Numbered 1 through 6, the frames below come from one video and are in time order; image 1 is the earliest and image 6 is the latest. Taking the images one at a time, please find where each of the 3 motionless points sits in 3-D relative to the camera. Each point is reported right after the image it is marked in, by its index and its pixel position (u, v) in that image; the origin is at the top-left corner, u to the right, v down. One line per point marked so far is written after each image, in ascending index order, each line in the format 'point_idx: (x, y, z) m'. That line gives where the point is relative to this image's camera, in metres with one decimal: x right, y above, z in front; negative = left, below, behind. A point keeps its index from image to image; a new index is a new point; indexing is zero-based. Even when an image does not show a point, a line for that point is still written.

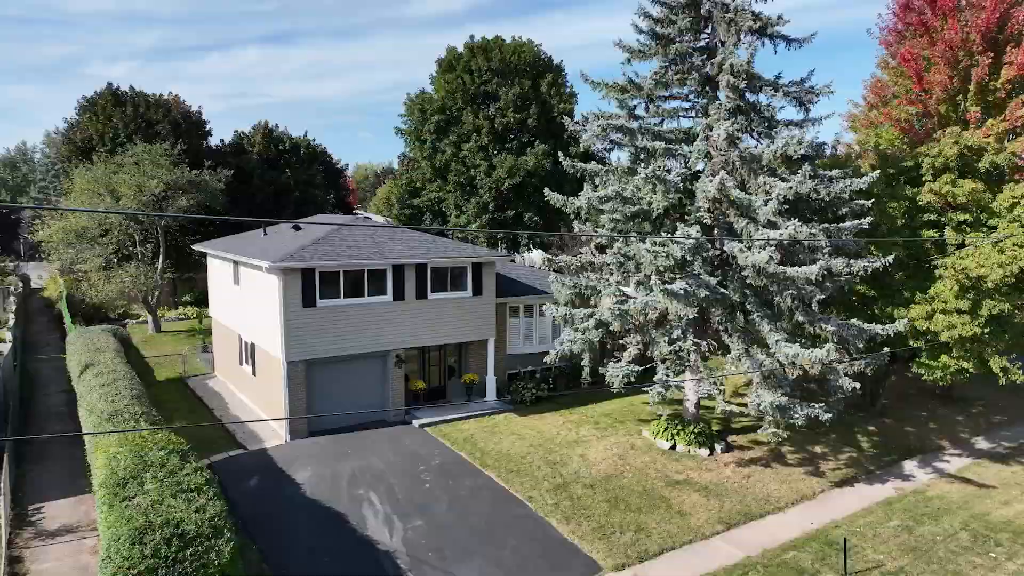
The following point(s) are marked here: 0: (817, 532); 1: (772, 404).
0: (+6.1, -4.9, +12.3) m
1: (+5.5, -2.5, +13.0) m
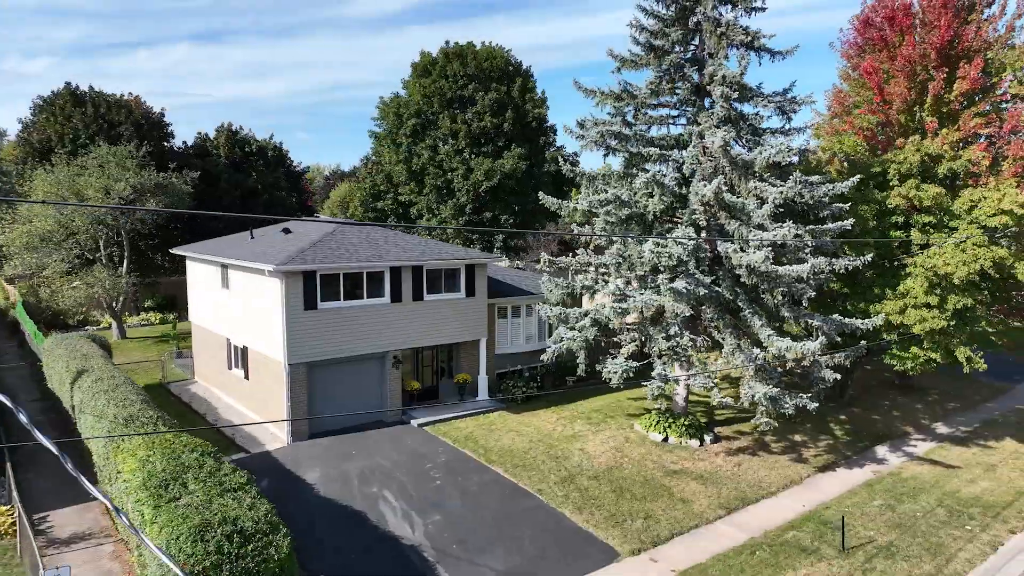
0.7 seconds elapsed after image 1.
0: (+6.4, -4.8, +13.2) m
1: (+5.7, -2.4, +13.8) m
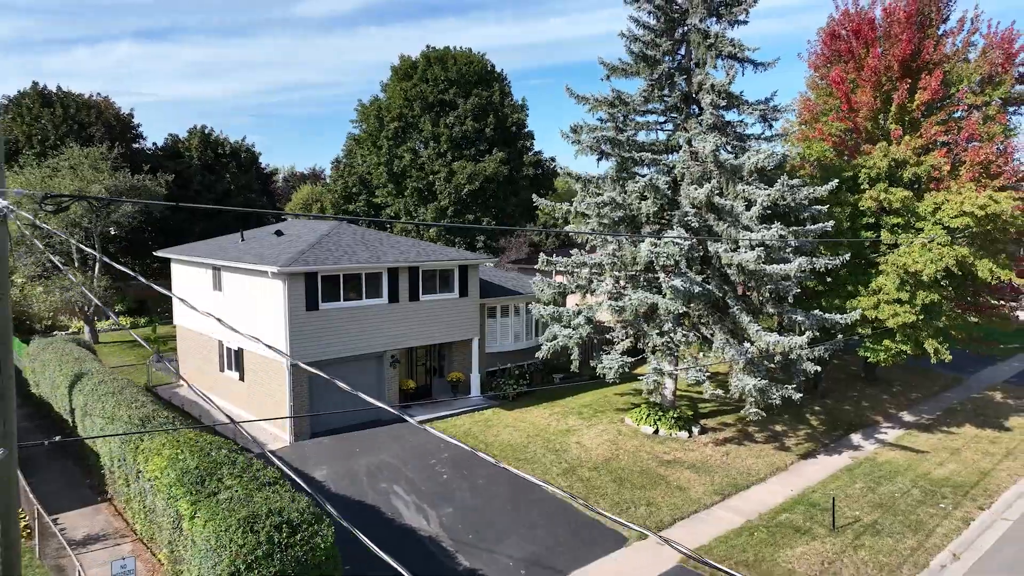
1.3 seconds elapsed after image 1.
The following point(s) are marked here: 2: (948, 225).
0: (+6.5, -4.8, +14.0) m
1: (+5.8, -2.4, +14.7) m
2: (+11.9, +1.7, +17.1) m
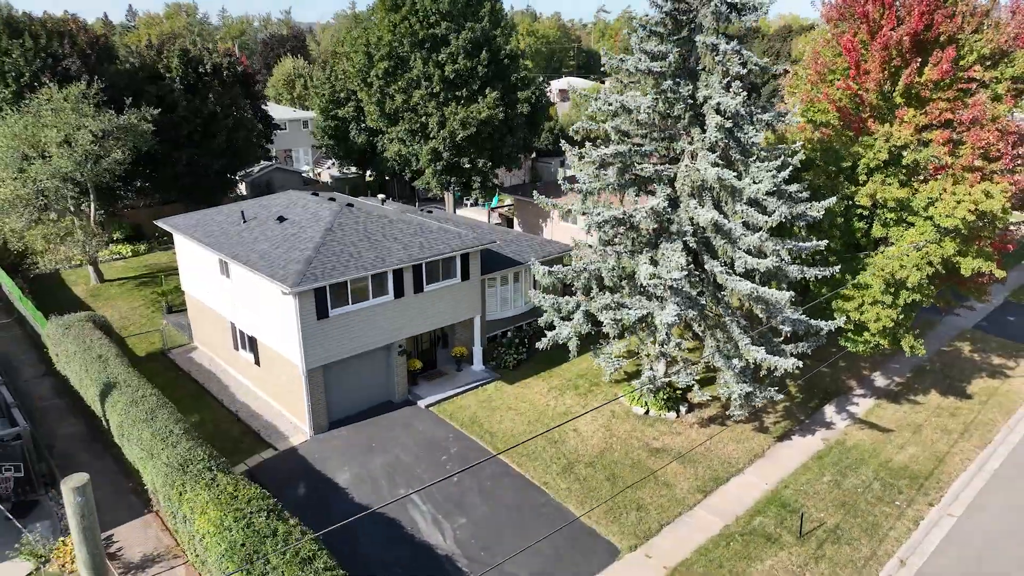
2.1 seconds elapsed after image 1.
0: (+6.6, -5.2, +15.7) m
1: (+5.9, -2.7, +15.8) m
2: (+11.9, +1.8, +17.4) m
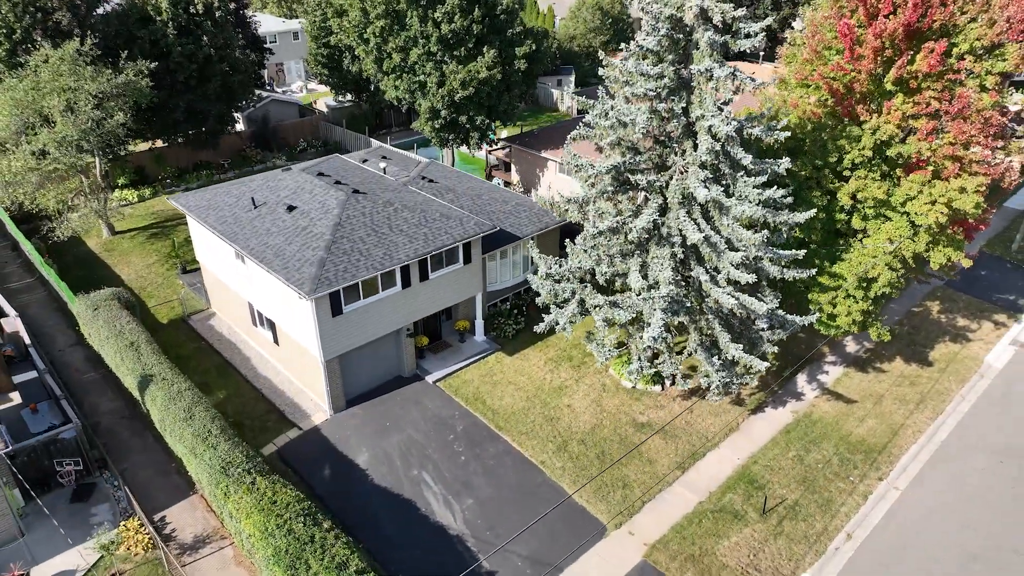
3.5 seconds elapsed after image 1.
0: (+6.6, -5.2, +17.7) m
1: (+5.9, -2.7, +17.4) m
2: (+11.9, +2.0, +18.3) m
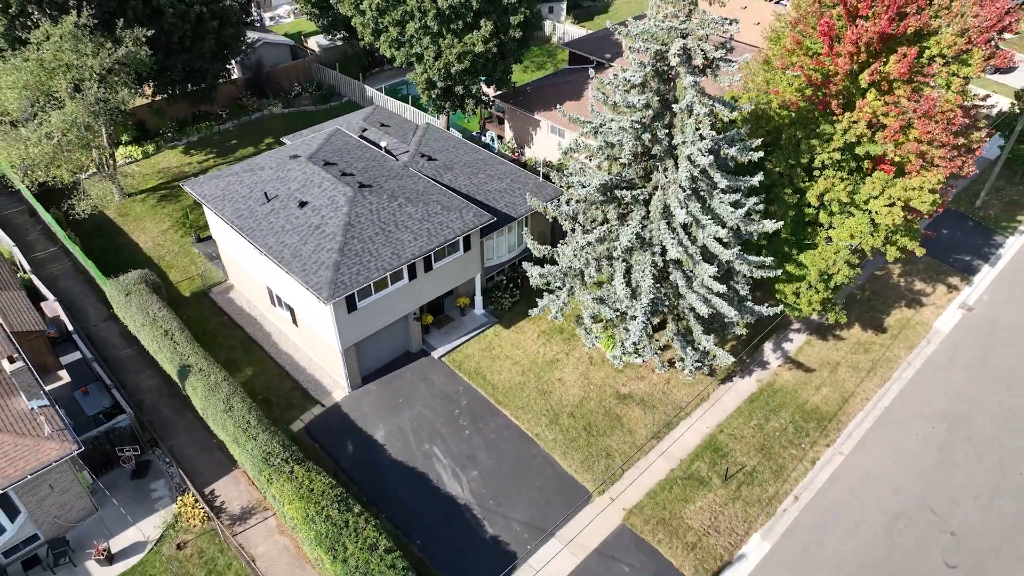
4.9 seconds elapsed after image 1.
0: (+6.6, -5.0, +20.3) m
1: (+5.8, -2.6, +19.7) m
2: (+11.8, +2.3, +19.9) m
